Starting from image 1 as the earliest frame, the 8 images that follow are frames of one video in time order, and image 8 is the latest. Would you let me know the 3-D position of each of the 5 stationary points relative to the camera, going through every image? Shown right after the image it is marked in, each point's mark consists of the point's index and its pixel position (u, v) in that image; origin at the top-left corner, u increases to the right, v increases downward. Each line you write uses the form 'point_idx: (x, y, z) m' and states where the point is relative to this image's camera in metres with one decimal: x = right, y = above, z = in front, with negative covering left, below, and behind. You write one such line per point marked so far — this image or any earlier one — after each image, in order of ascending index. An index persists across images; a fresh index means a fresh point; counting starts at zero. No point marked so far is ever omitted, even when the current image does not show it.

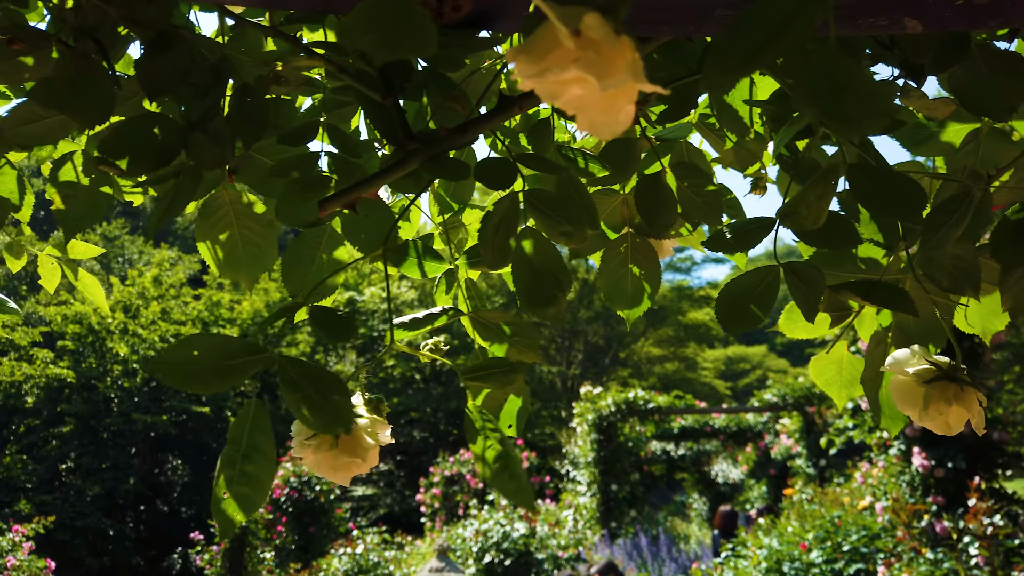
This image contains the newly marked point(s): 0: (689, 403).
0: (+2.1, -1.3, +9.5) m
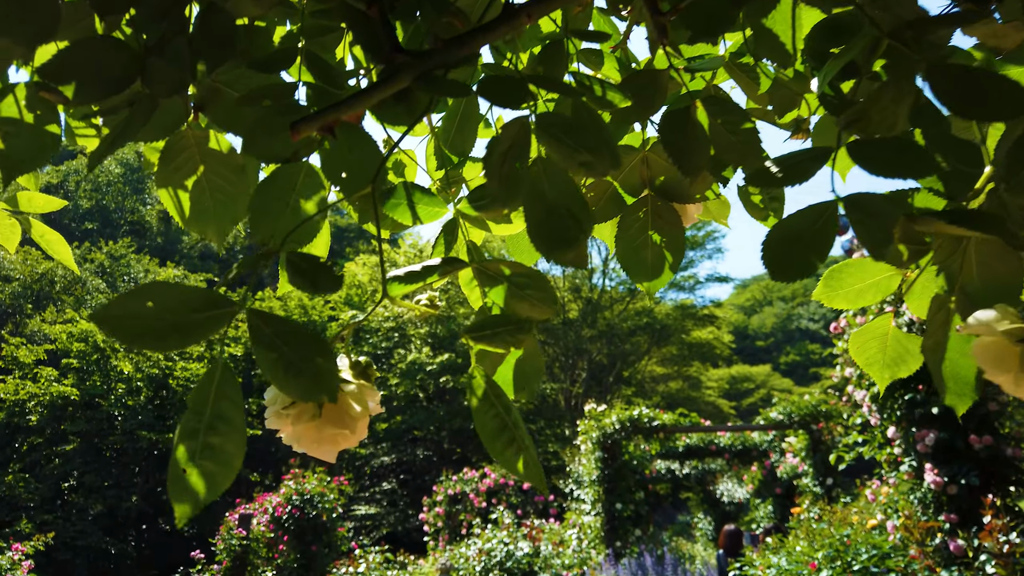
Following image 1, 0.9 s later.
0: (+2.1, -1.5, +9.4) m
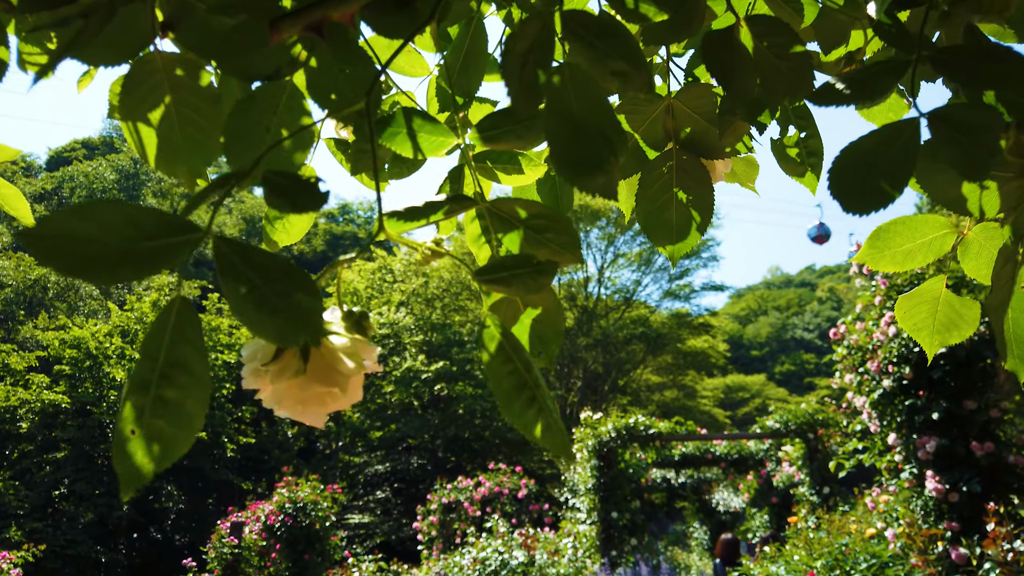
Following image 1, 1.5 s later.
0: (+2.0, -1.6, +9.4) m
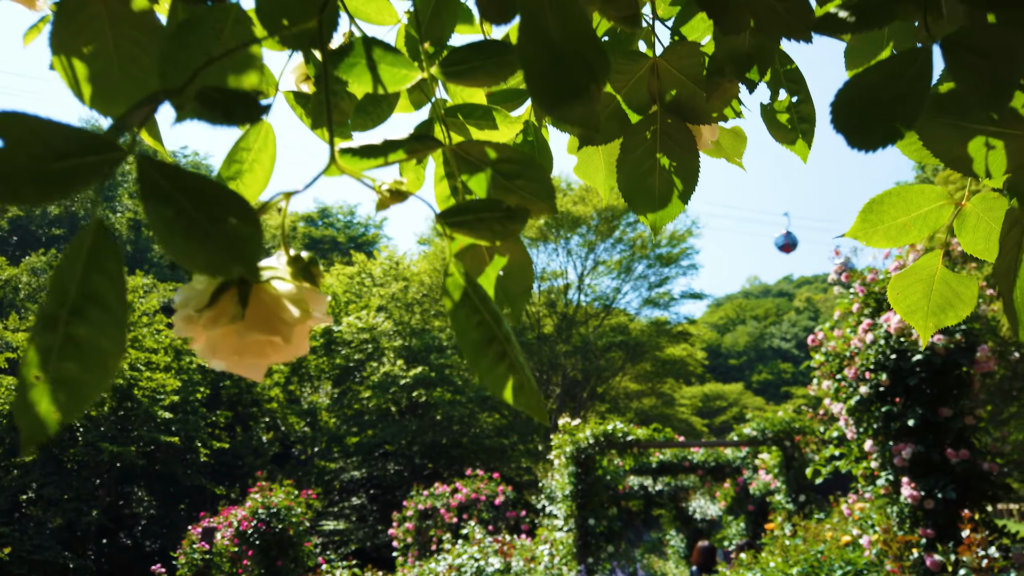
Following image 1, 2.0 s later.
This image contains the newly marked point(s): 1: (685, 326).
0: (+1.8, -1.7, +9.4) m
1: (+2.9, -0.6, +13.7) m
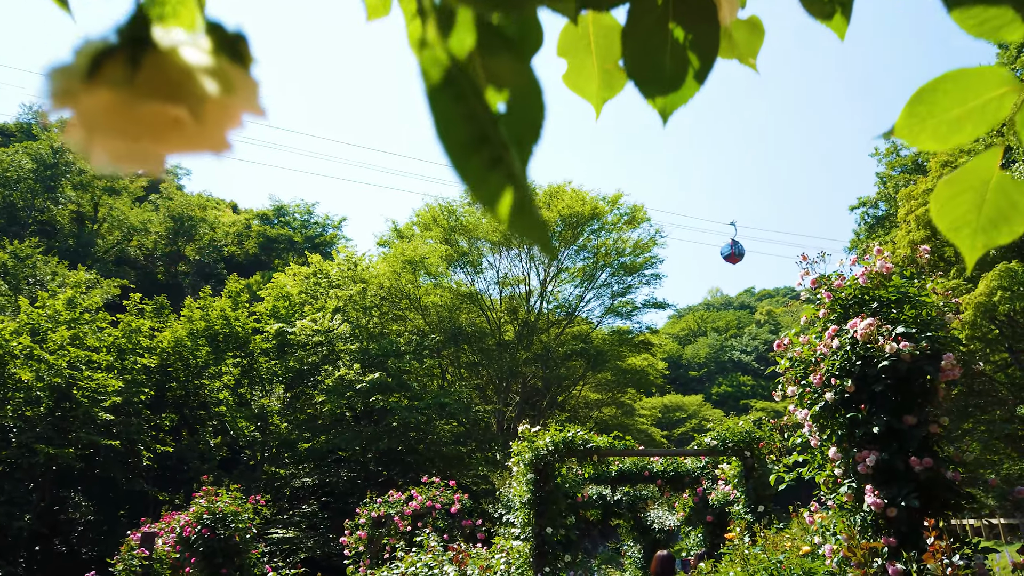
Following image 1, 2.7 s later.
0: (+1.3, -1.8, +9.3) m
1: (+2.2, -0.8, +13.6) m
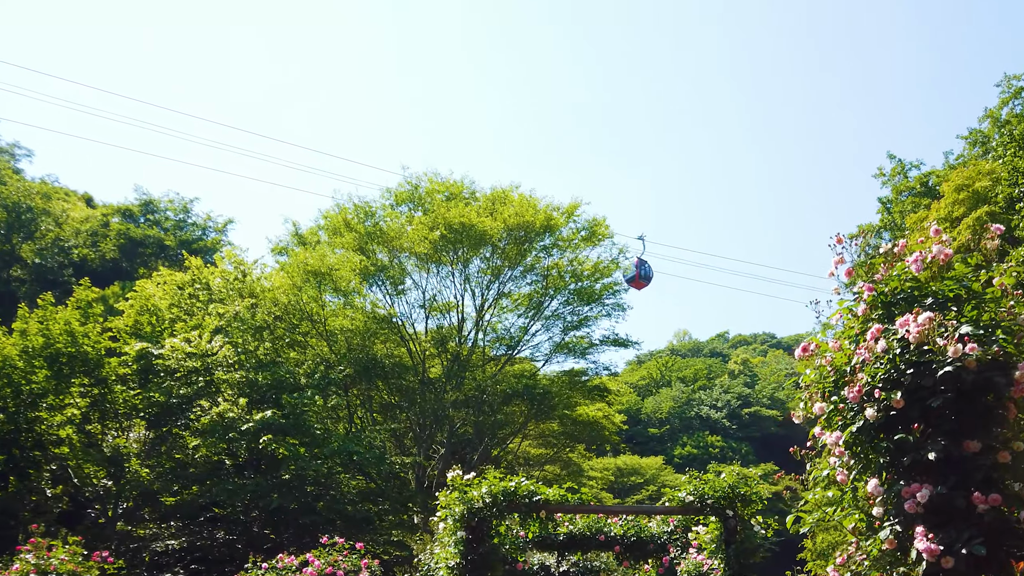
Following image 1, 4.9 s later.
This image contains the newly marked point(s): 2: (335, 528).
0: (+0.6, -2.0, +7.6) m
1: (+1.2, -1.5, +12.0) m
2: (-1.8, -2.5, +8.6) m
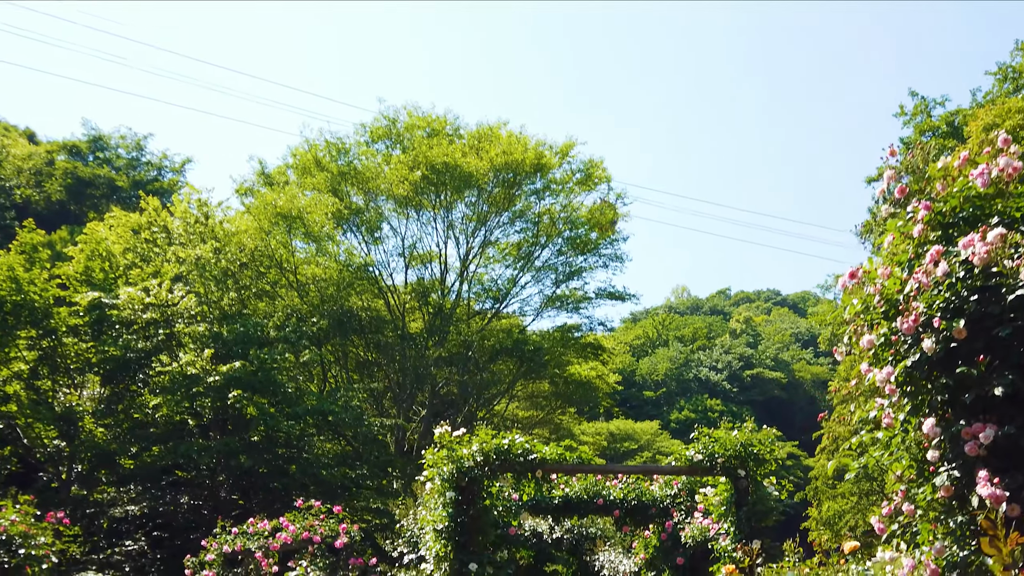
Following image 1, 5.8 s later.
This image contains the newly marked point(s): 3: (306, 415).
0: (+0.6, -1.5, +7.0) m
1: (+1.0, -0.9, +11.5) m
2: (-1.9, -2.0, +7.9) m
3: (-2.0, -1.2, +8.1) m
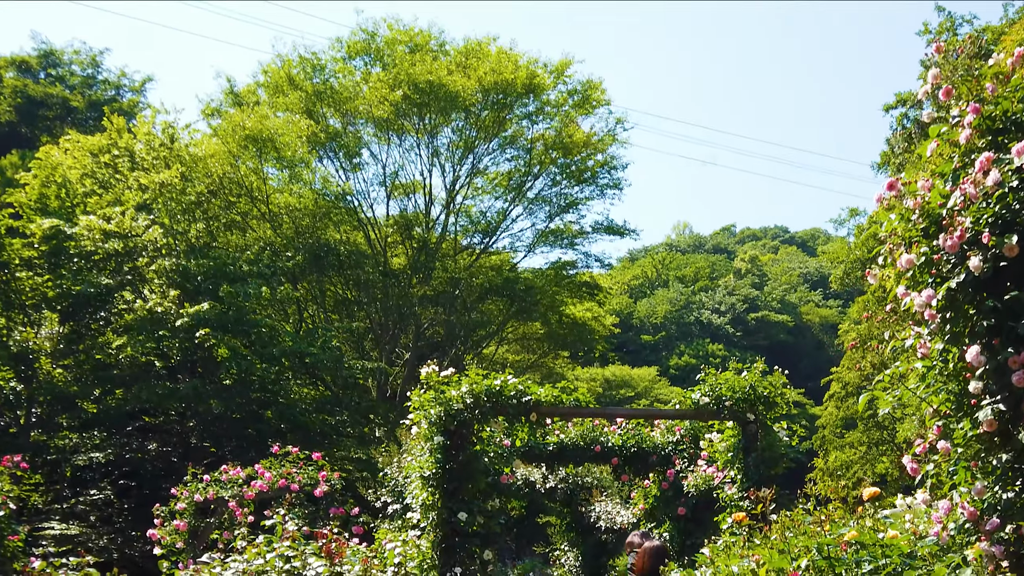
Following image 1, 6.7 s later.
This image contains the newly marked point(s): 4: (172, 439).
0: (+0.5, -0.9, +6.5) m
1: (+0.9, -0.2, +11.0) m
2: (-2.0, -1.4, +7.5) m
3: (-2.1, -0.6, +7.6) m
4: (-3.0, -1.3, +7.4) m
